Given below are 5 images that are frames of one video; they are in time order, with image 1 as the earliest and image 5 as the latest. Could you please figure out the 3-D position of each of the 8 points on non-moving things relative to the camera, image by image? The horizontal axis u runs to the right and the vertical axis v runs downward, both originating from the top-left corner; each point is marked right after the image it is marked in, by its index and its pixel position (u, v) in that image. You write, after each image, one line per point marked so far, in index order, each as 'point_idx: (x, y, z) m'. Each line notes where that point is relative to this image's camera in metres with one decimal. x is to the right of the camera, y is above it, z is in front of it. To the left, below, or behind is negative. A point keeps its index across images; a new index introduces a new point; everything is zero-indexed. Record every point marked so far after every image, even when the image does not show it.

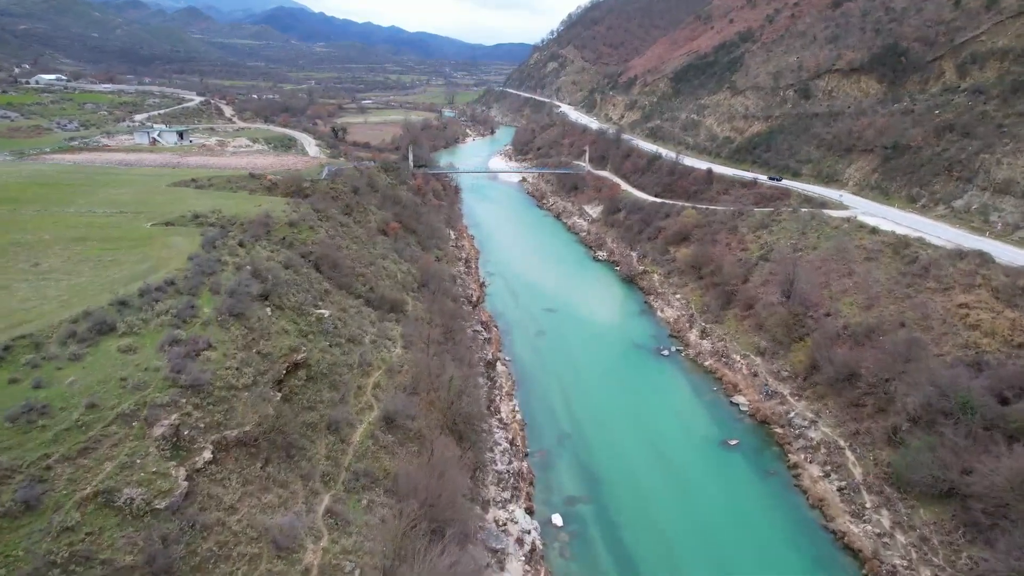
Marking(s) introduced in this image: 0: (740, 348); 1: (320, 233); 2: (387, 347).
0: (+6.7, -1.8, +19.2) m
1: (-5.0, +1.4, +16.8) m
2: (-2.6, -1.2, +13.5) m
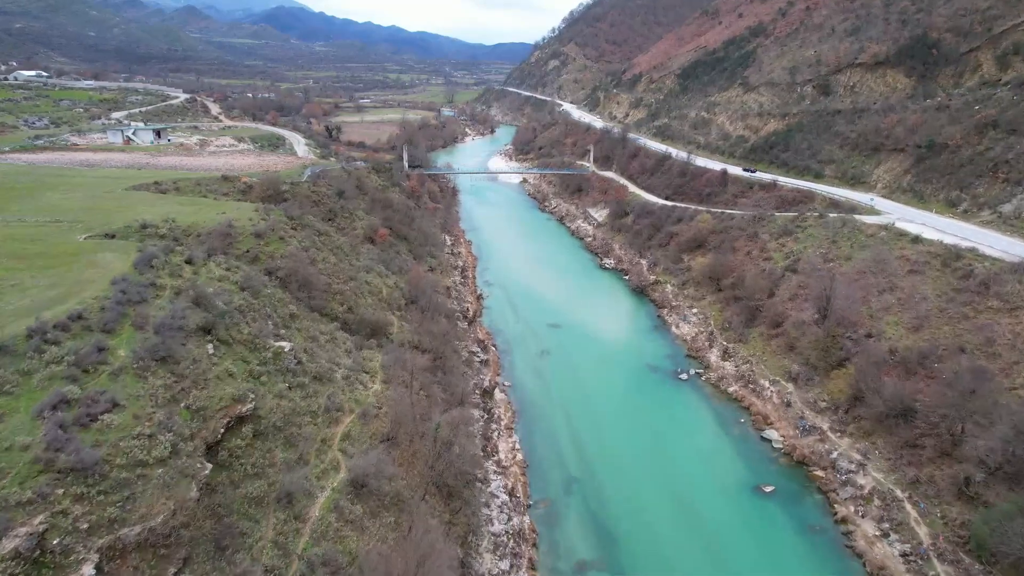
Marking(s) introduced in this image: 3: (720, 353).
0: (+6.7, -2.2, +17.1) m
1: (-5.0, +1.0, +14.7) m
2: (-2.6, -1.7, +11.4) m
3: (+6.0, -1.9, +18.9) m
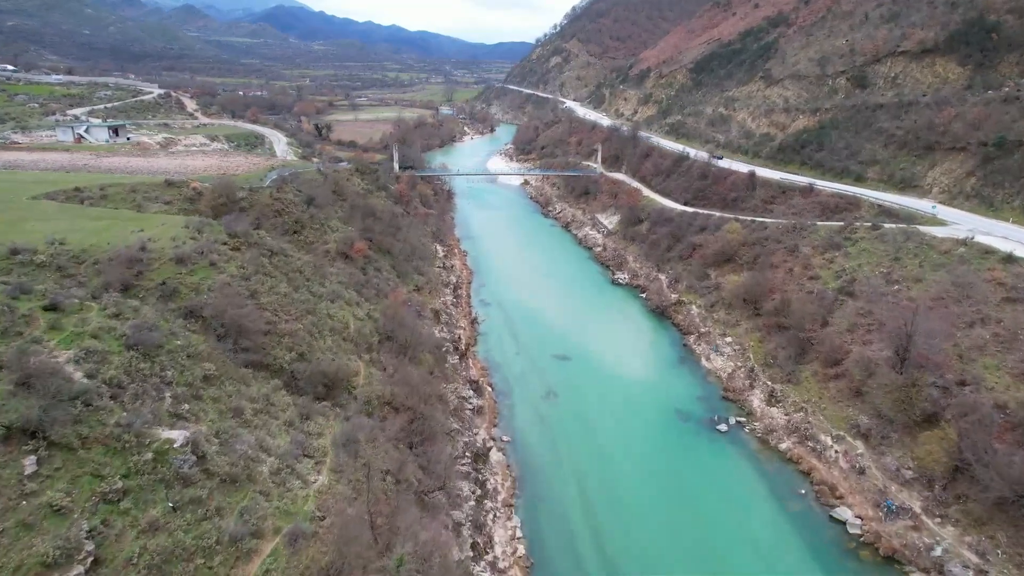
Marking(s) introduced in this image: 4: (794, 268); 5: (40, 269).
0: (+6.7, -2.9, +13.7) m
1: (-5.0, +0.3, +11.4) m
2: (-2.6, -2.4, +8.1) m
3: (+6.0, -2.6, +15.6) m
4: (+8.3, +0.6, +19.2) m
5: (-6.6, +0.3, +9.2) m
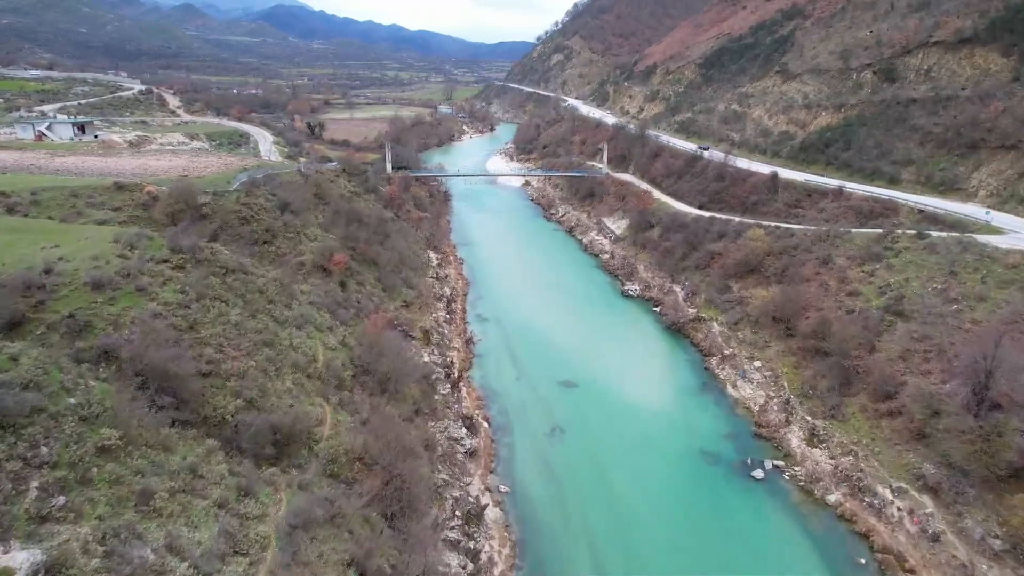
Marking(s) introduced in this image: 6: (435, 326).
0: (+6.7, -3.3, +11.6) m
1: (-5.0, -0.2, +9.3) m
2: (-2.6, -2.8, +5.9) m
3: (+6.0, -3.0, +13.4) m
4: (+8.3, +0.2, +17.1) m
5: (-6.6, -0.1, +7.0) m
6: (-2.1, -1.0, +17.5) m
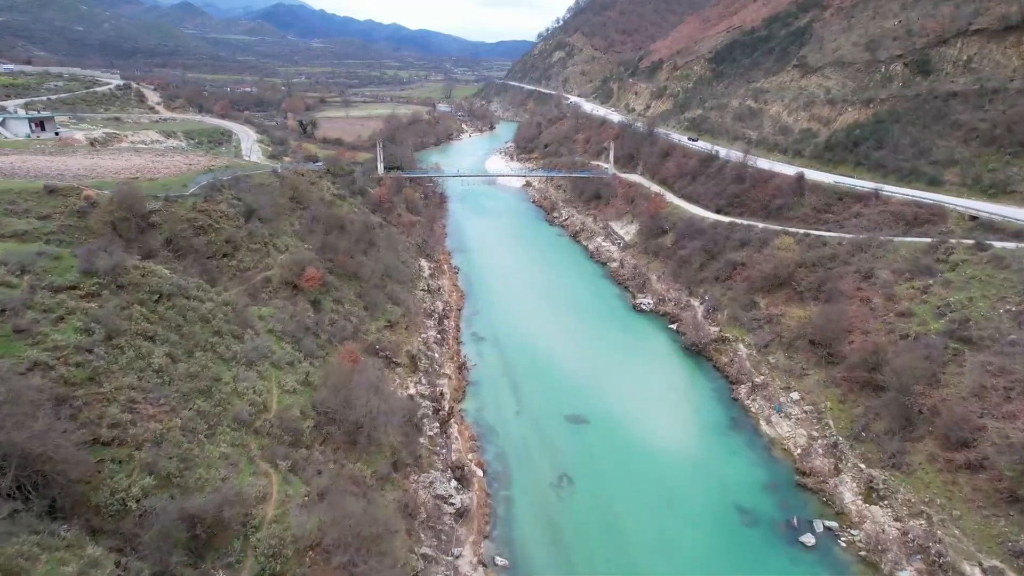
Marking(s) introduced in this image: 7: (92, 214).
0: (+6.6, -3.7, +9.4) m
1: (-5.0, -0.6, +7.1) m
2: (-2.6, -3.2, +3.8) m
3: (+6.0, -3.4, +11.2) m
4: (+8.3, -0.3, +14.9) m
5: (-6.6, -0.6, +4.8) m
6: (-2.1, -1.4, +15.3) m
7: (-7.7, +1.3, +12.0) m
